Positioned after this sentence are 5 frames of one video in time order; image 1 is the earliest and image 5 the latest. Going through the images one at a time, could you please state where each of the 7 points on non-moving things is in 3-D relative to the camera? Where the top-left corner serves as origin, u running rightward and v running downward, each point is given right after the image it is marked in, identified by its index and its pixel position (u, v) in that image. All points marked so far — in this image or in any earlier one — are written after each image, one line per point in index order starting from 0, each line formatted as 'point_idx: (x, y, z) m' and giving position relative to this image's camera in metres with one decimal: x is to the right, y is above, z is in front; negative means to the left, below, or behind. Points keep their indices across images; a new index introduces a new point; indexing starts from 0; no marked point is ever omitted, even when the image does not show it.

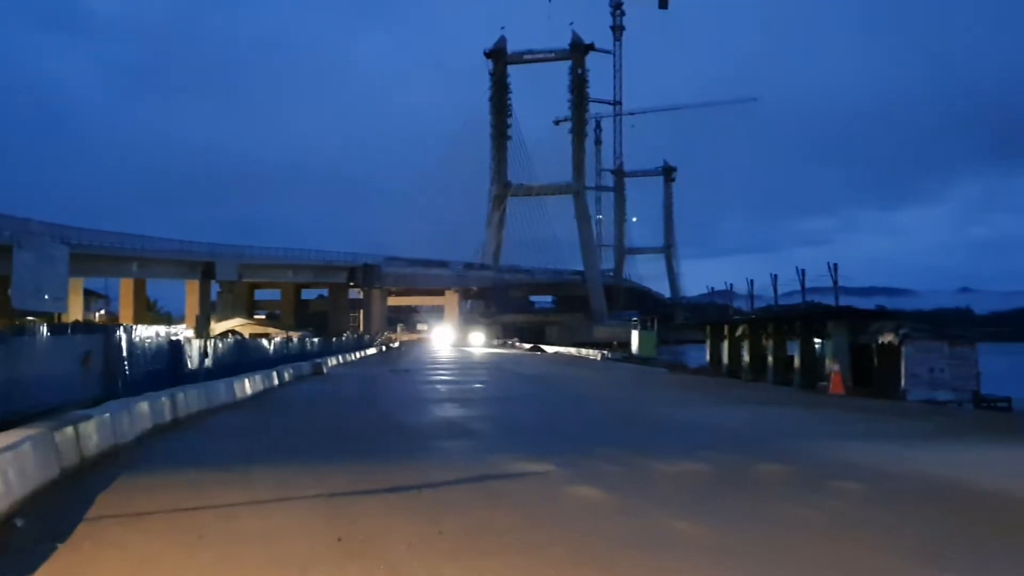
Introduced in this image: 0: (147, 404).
0: (-4.1, -1.3, +12.4) m
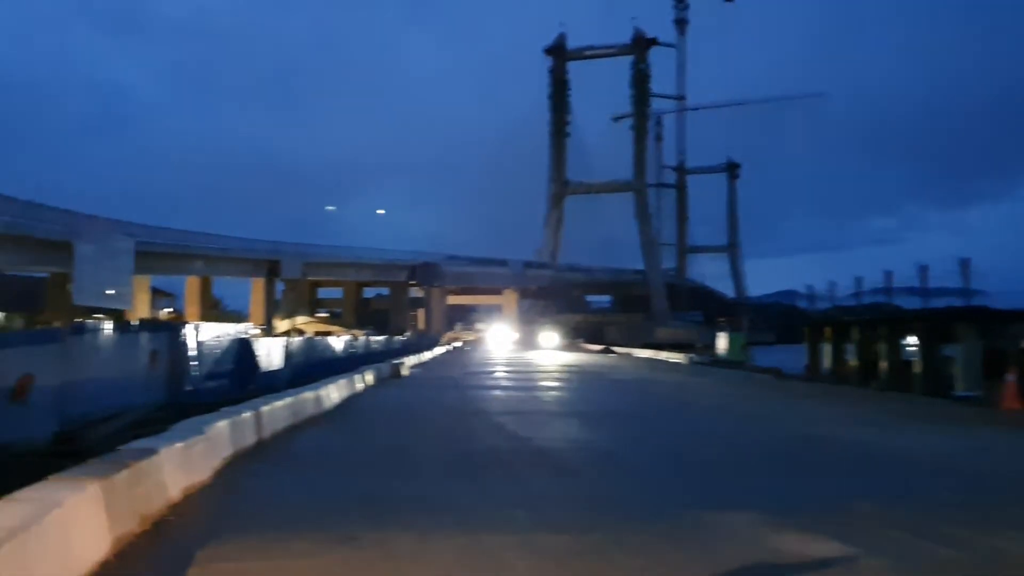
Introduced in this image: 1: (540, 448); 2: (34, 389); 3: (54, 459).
0: (-2.5, -1.2, +9.8) m
1: (+0.3, -1.8, +12.3) m
2: (-8.5, -1.8, +19.6) m
3: (-7.7, -2.8, +18.4) m
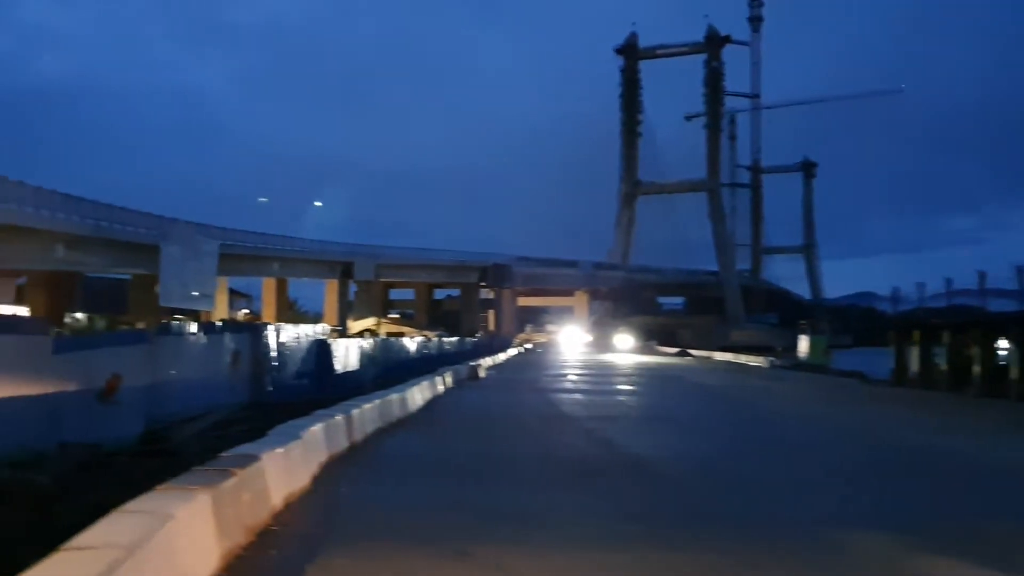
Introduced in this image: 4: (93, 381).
0: (-1.7, -1.2, +9.7) m
1: (+1.3, -1.8, +12.0) m
2: (-7.0, -1.8, +19.8) m
3: (-6.2, -2.9, +18.6) m
4: (-7.1, -1.6, +18.7) m
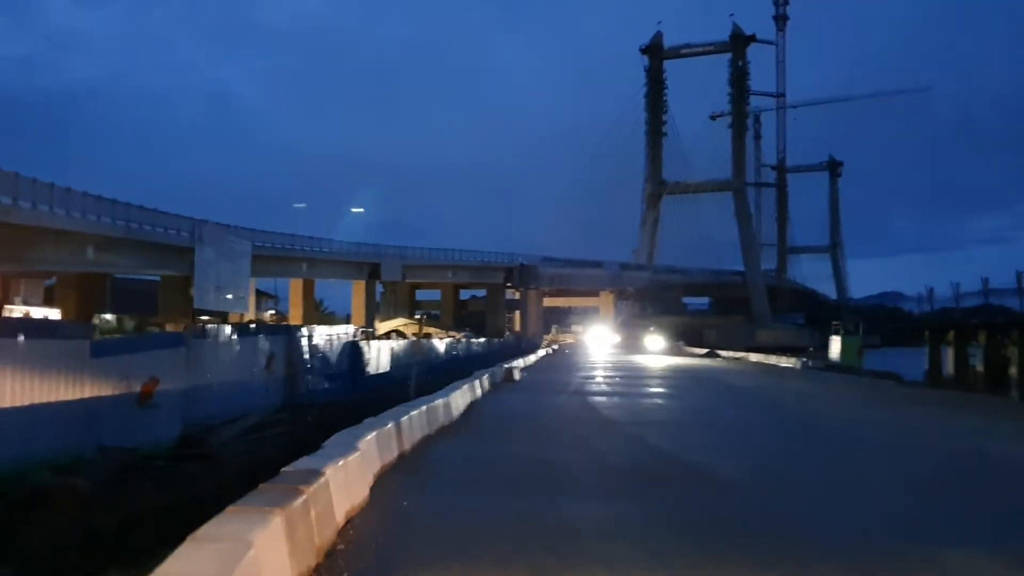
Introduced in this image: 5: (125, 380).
0: (-1.2, -1.3, +9.5) m
1: (+1.9, -1.8, +11.7) m
2: (-6.3, -1.9, +19.7) m
3: (-5.6, -2.9, +18.5) m
4: (-6.4, -1.6, +18.5) m
5: (-6.4, -1.5, +18.3) m
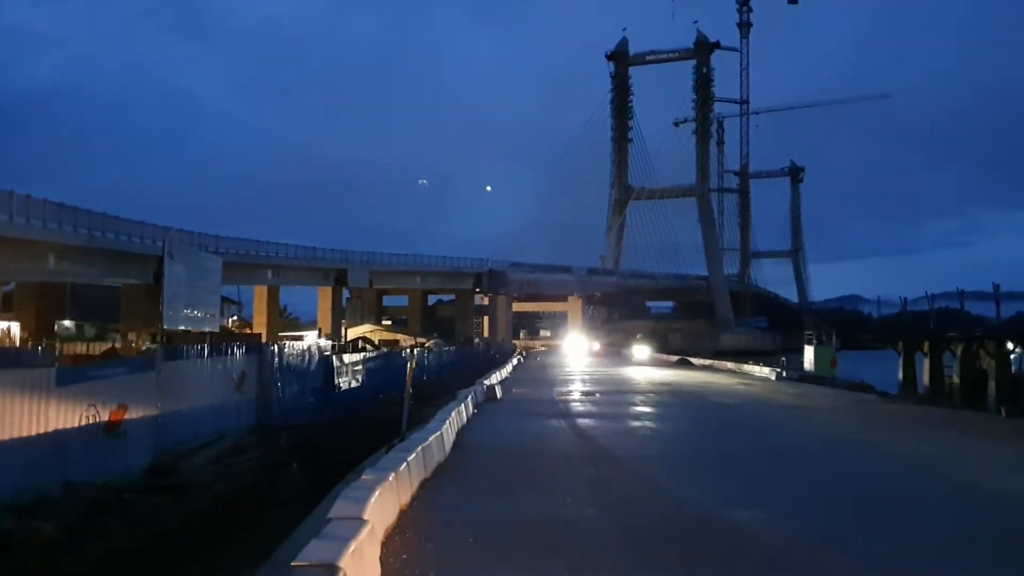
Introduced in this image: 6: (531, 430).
0: (-1.1, -1.6, +8.6) m
1: (+1.9, -2.2, +10.9) m
2: (-6.5, -2.2, +18.7) m
3: (-5.7, -3.3, +17.5) m
4: (-6.6, -2.0, +17.5) m
5: (-6.6, -1.9, +17.3) m
6: (+0.3, -2.6, +19.8) m
